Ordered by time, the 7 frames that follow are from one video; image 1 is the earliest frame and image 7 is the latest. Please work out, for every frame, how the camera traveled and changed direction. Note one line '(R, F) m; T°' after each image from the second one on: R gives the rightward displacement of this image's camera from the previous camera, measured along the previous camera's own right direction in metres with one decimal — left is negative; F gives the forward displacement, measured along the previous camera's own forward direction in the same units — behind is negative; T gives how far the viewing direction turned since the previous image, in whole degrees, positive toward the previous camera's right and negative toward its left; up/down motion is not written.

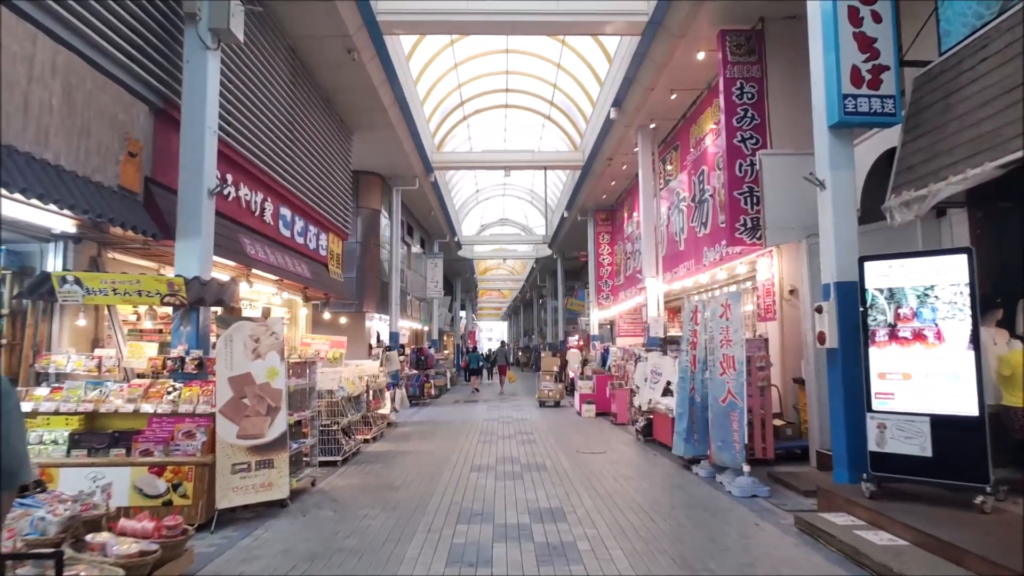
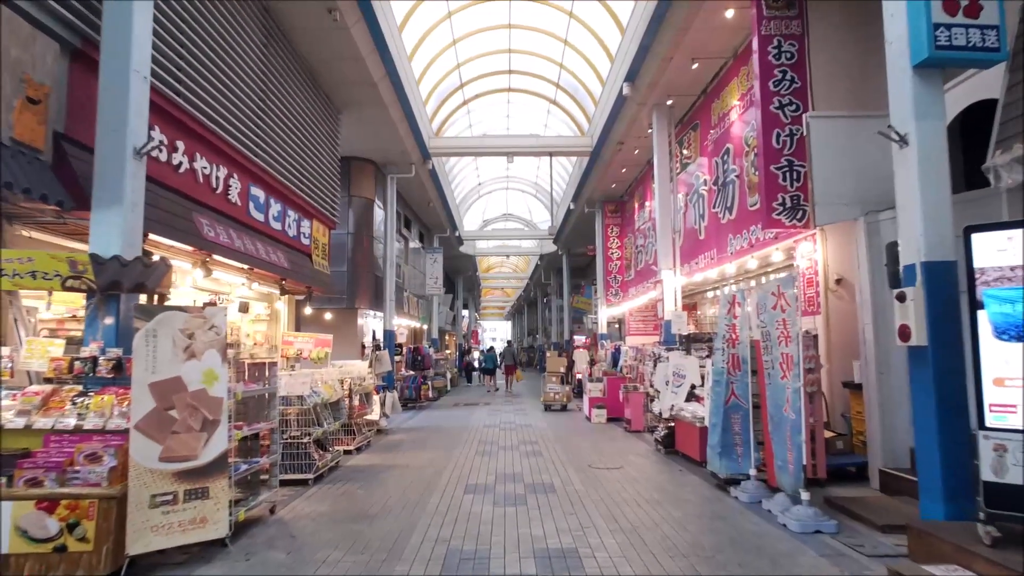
(0.0, +0.9) m; 0°
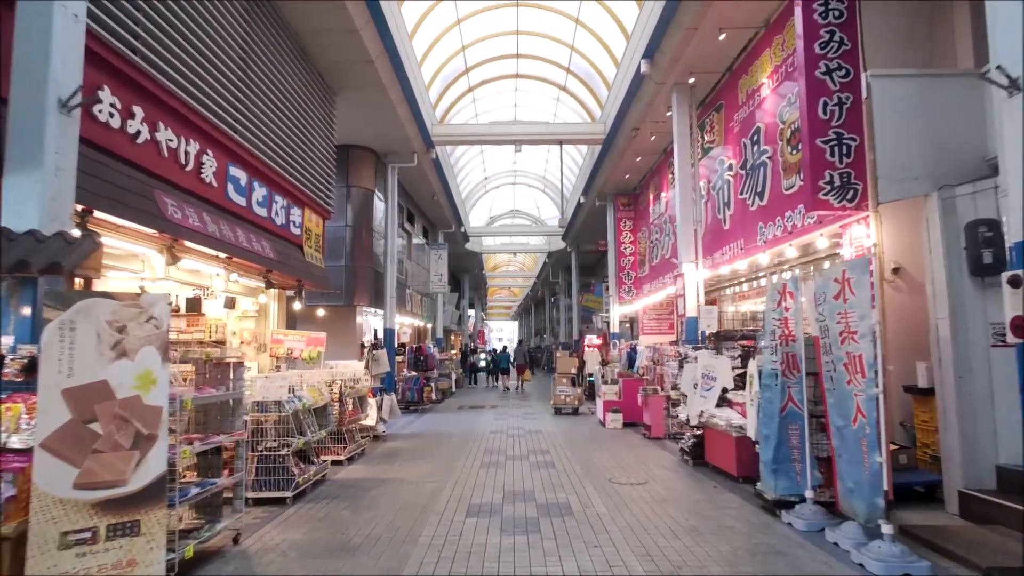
(0.0, +0.7) m; -1°
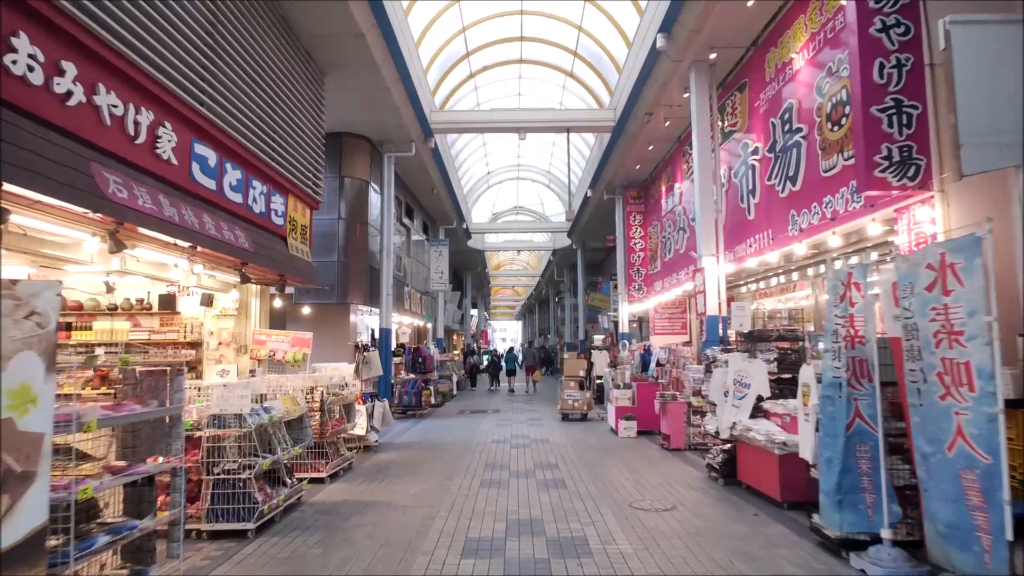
(0.0, +0.7) m; 0°
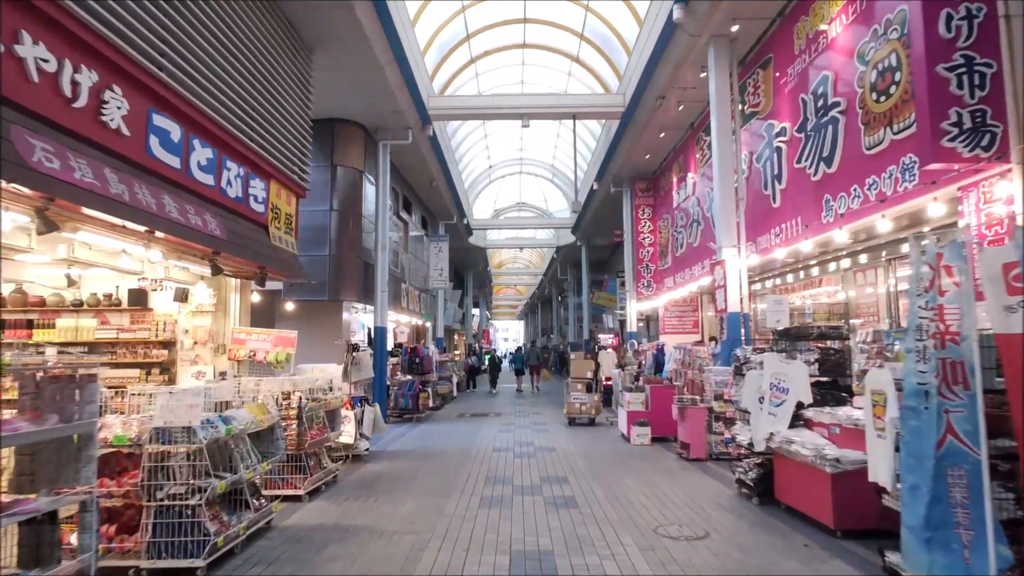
(0.0, +0.7) m; 0°
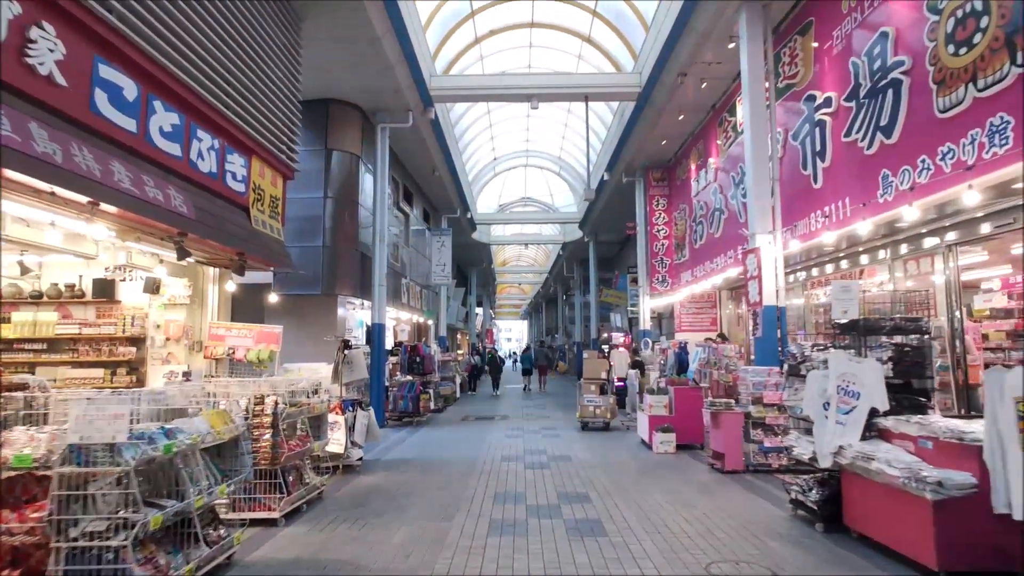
(-0.1, +0.8) m; 0°
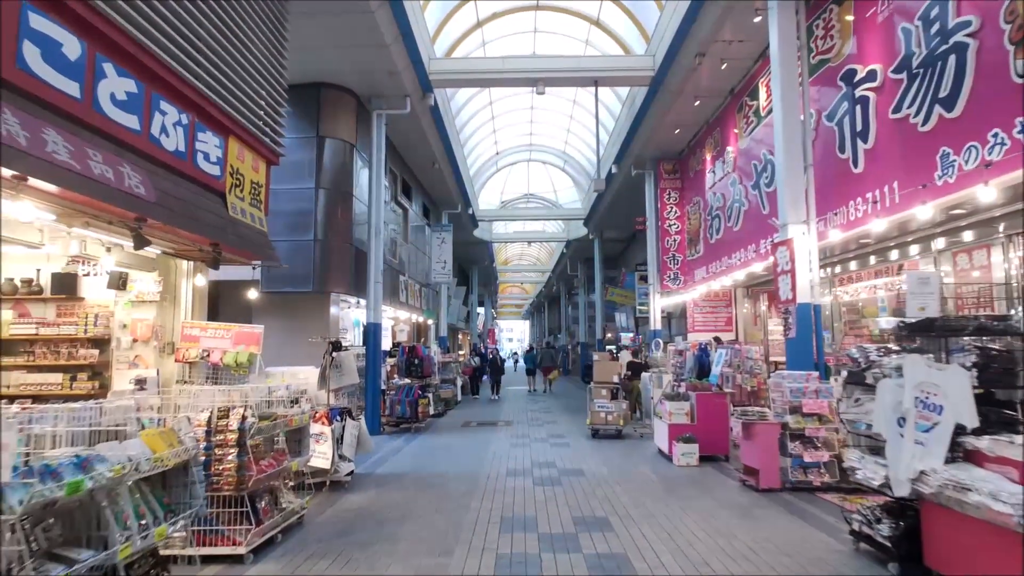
(-0.1, +0.6) m; 0°
